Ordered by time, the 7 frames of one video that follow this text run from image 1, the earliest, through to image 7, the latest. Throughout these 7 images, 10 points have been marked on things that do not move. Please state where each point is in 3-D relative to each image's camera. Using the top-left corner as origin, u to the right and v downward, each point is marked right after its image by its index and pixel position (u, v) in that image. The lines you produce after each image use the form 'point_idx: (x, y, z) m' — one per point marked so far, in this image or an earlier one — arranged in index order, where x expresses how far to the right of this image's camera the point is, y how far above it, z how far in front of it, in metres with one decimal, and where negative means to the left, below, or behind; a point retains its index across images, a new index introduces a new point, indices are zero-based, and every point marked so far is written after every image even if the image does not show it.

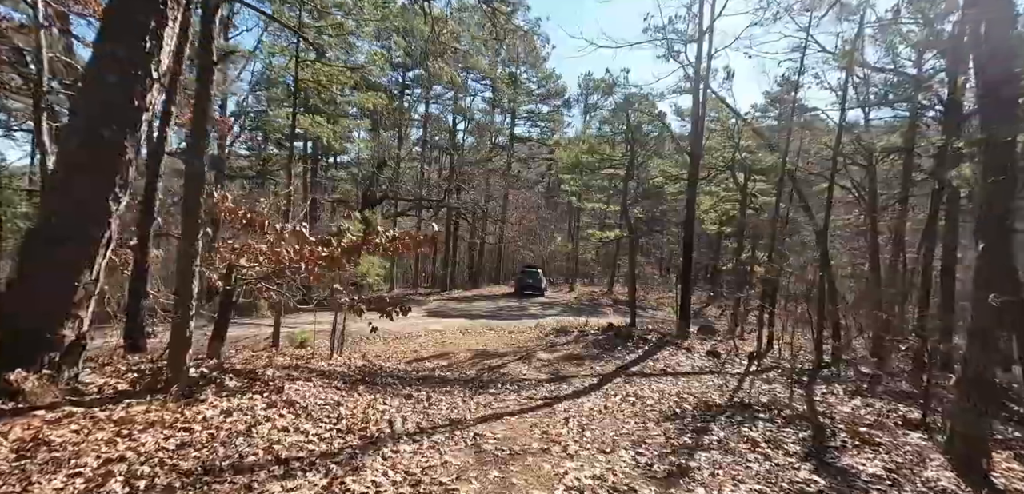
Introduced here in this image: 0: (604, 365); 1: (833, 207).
0: (+1.4, -1.9, +9.1) m
1: (+7.5, +0.9, +13.4) m
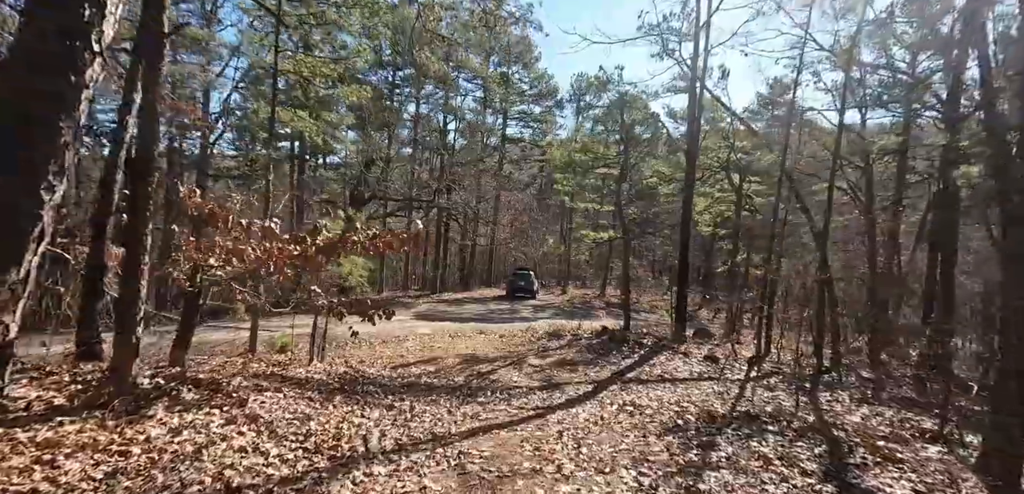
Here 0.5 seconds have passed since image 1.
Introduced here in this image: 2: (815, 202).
0: (+1.3, -1.9, +8.7) m
1: (+7.3, +0.9, +13.1) m
2: (+7.9, +1.2, +14.9) m
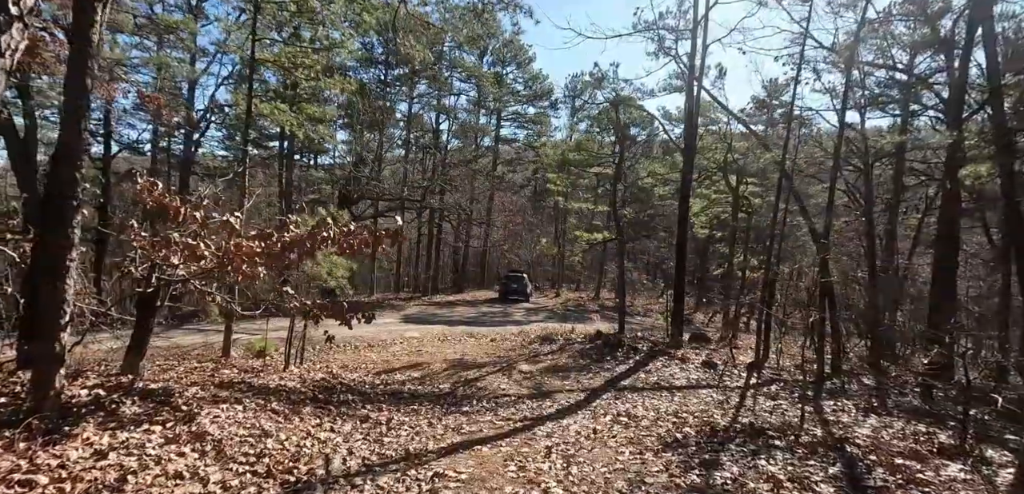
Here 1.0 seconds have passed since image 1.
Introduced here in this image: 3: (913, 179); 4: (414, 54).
0: (+1.1, -1.9, +8.3) m
1: (+7.1, +0.8, +12.7) m
2: (+7.7, +1.1, +14.6) m
3: (+9.4, +1.6, +13.5) m
4: (-1.5, +2.9, +8.7) m
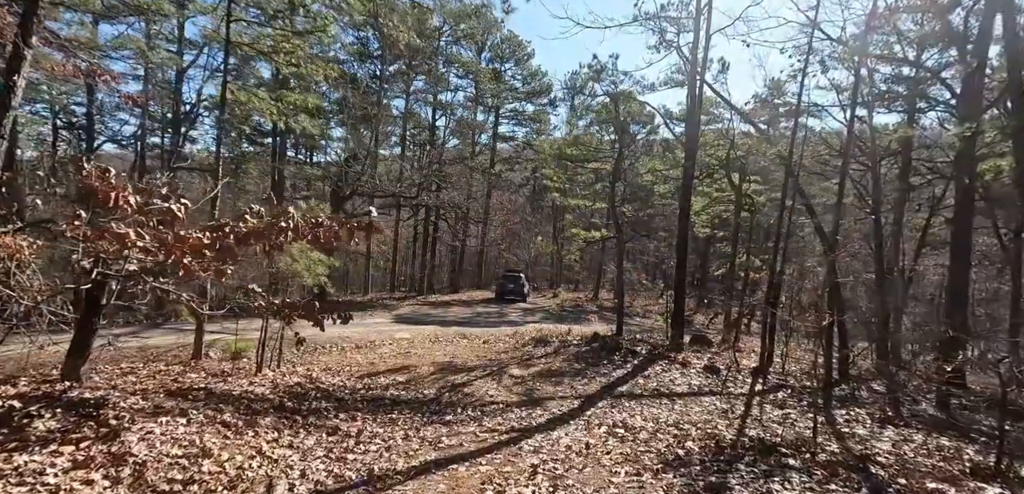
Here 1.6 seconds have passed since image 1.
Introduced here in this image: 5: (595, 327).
0: (+1.0, -1.8, +7.7) m
1: (+7.0, +0.9, +12.2) m
2: (+7.5, +1.1, +14.1) m
3: (+9.3, +1.6, +12.9) m
4: (-1.6, +3.0, +8.2) m
5: (+2.3, -2.2, +16.0) m
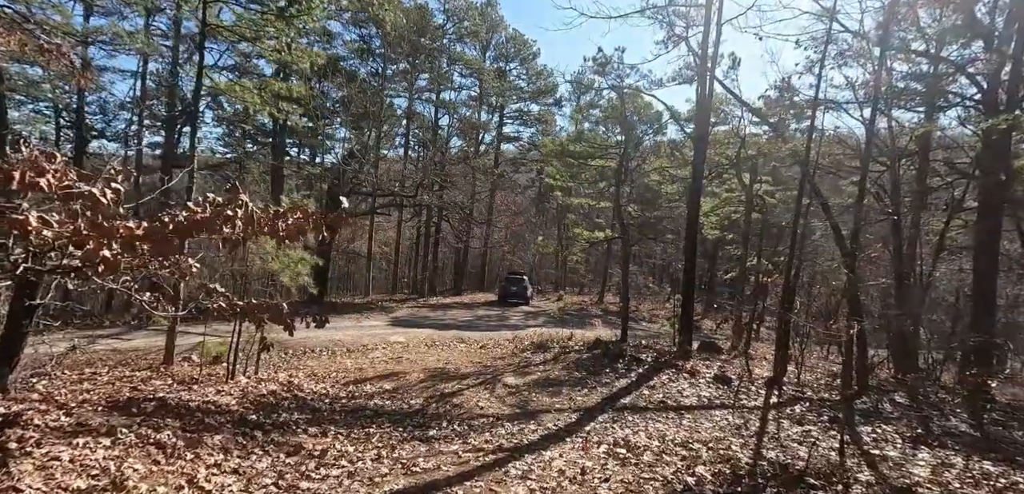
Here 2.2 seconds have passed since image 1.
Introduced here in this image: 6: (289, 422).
0: (+0.9, -1.8, +7.1) m
1: (+7.0, +0.8, +11.5) m
2: (+7.6, +1.0, +13.4) m
3: (+9.3, +1.6, +12.3) m
4: (-1.7, +3.0, +7.6) m
5: (+2.3, -2.3, +15.4) m
6: (-2.1, -1.7, +5.5) m
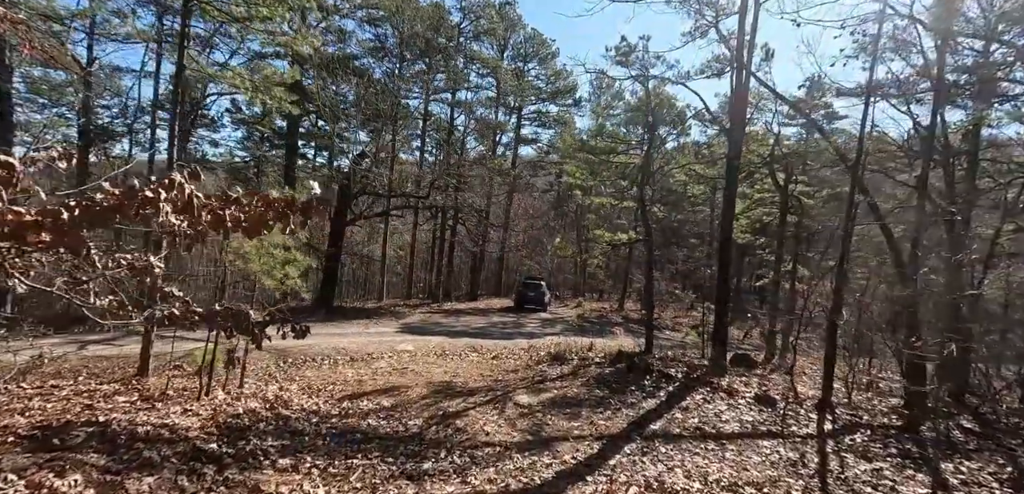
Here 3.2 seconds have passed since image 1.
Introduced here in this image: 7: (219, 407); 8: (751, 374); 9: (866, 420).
0: (+1.0, -1.8, +6.2) m
1: (+7.2, +0.7, +10.4) m
2: (+7.9, +0.9, +12.3) m
3: (+9.6, +1.5, +11.1) m
4: (-1.5, +3.0, +6.8) m
5: (+2.7, -2.4, +14.4) m
6: (-2.0, -1.6, +4.6) m
7: (-2.8, -1.6, +5.7) m
8: (+3.9, -2.1, +9.3) m
9: (+4.4, -2.1, +7.0) m
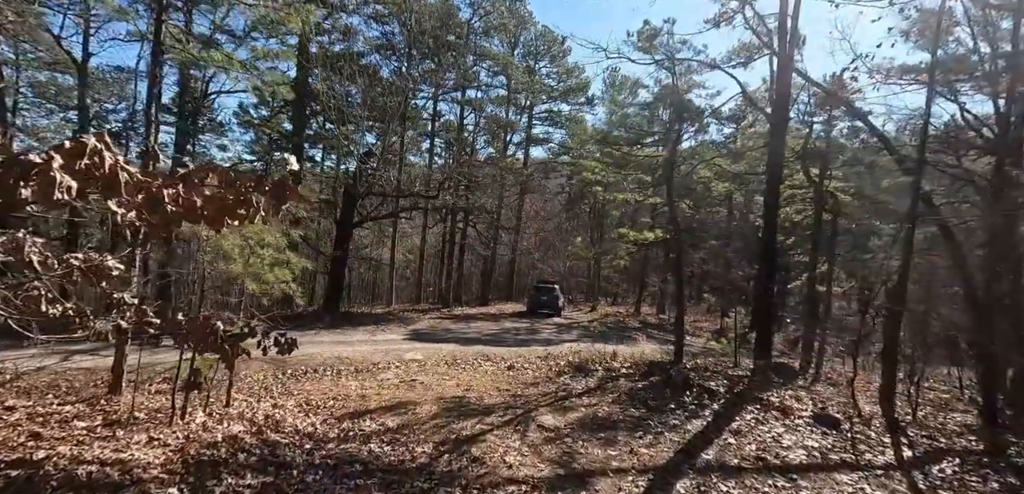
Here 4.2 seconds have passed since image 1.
0: (+1.3, -1.8, +5.3) m
1: (+7.5, +0.8, +9.4) m
2: (+8.2, +1.0, +11.3) m
3: (+9.9, +1.5, +10.0) m
4: (-1.3, +3.0, +6.0) m
5: (+3.1, -2.4, +13.5) m
6: (-1.8, -1.6, +3.8) m
7: (-2.6, -1.6, +4.8) m
8: (+4.2, -2.0, +8.4) m
9: (+4.6, -2.1, +6.1) m
